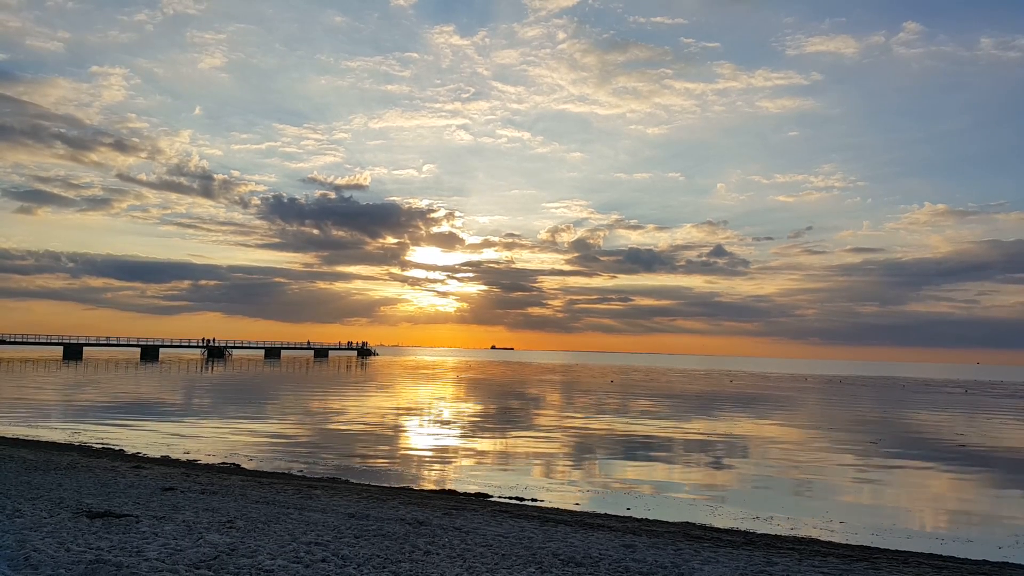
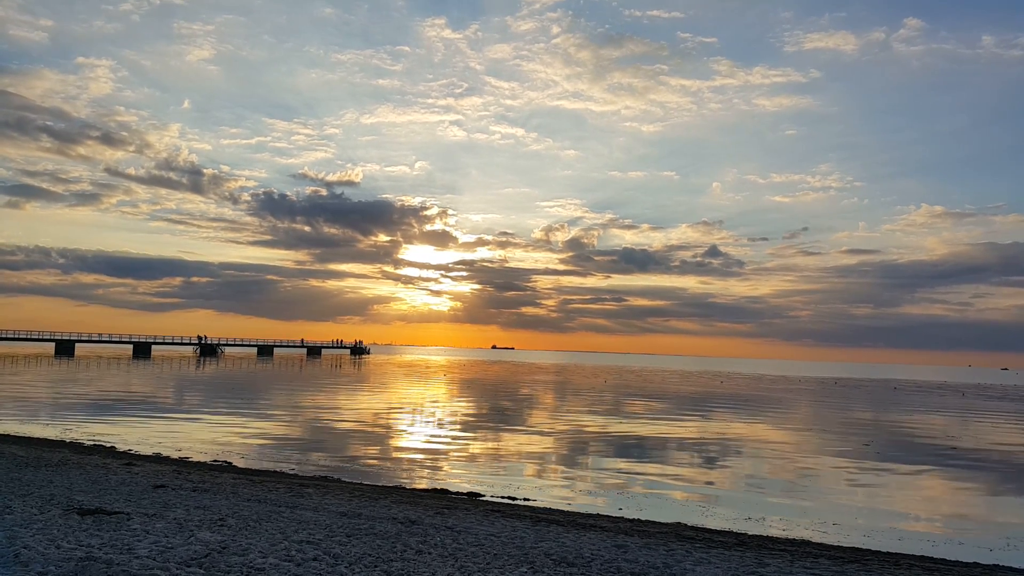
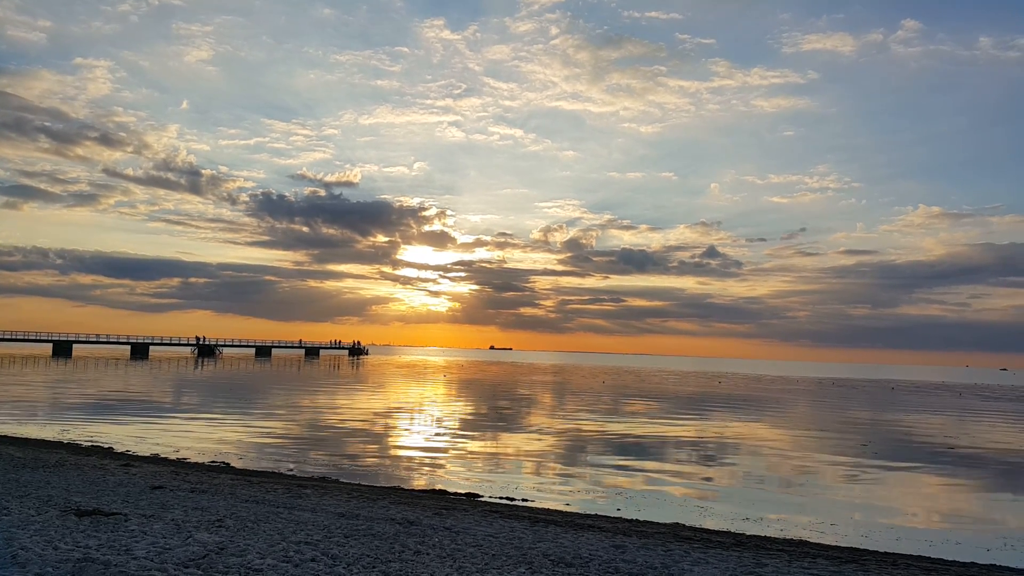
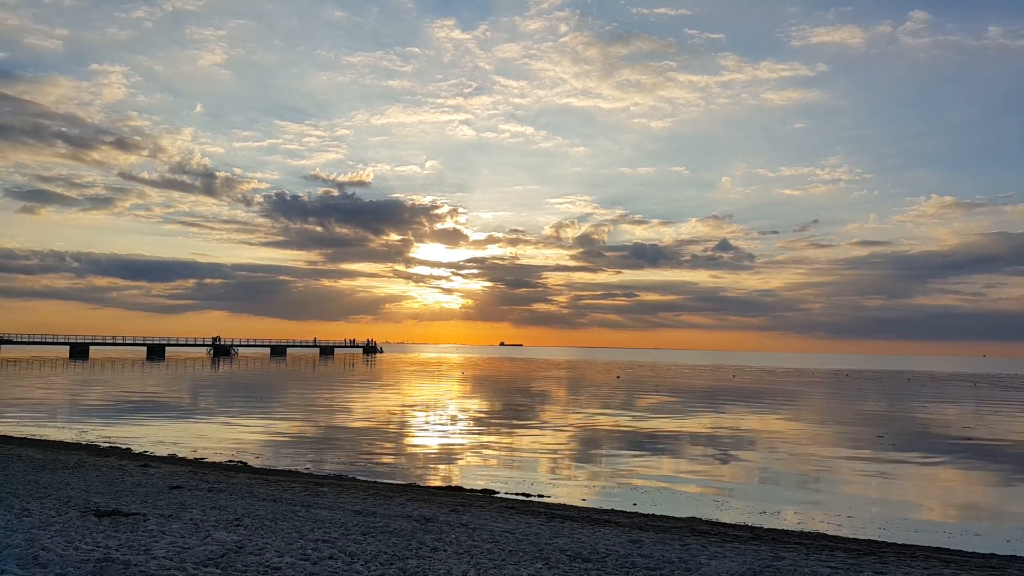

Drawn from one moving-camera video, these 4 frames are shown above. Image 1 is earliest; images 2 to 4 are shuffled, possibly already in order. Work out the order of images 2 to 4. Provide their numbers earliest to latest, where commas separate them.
4, 3, 2
